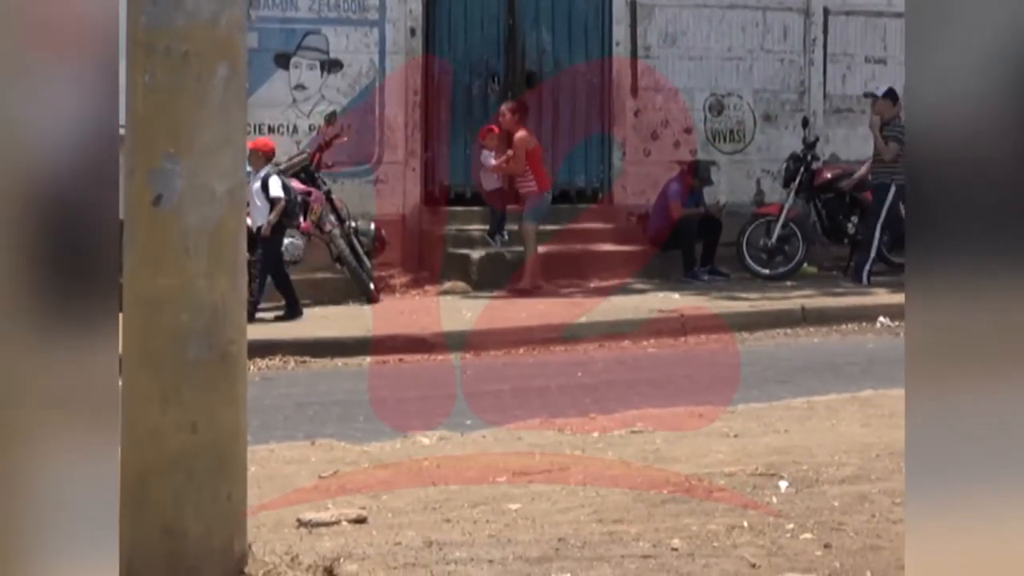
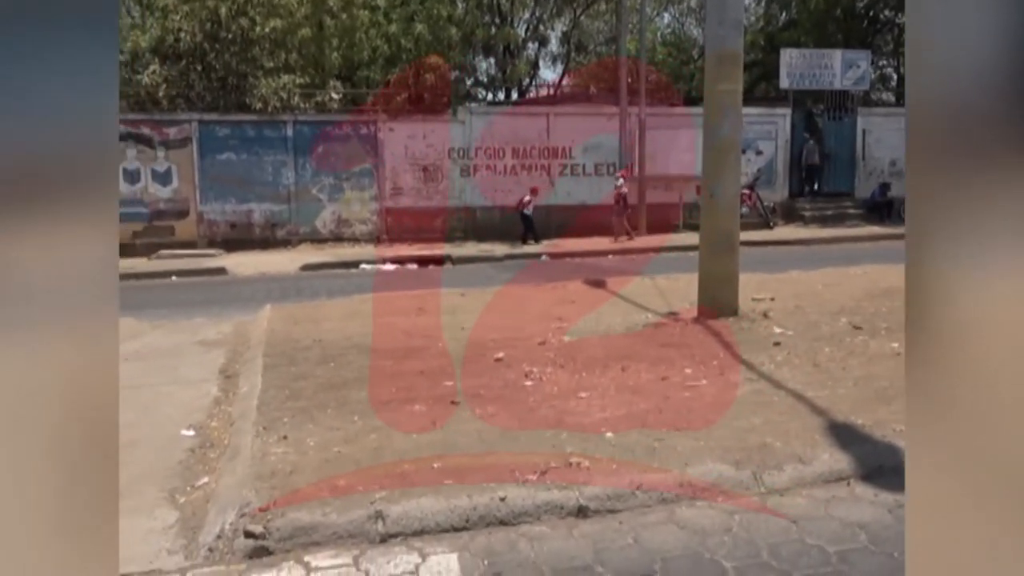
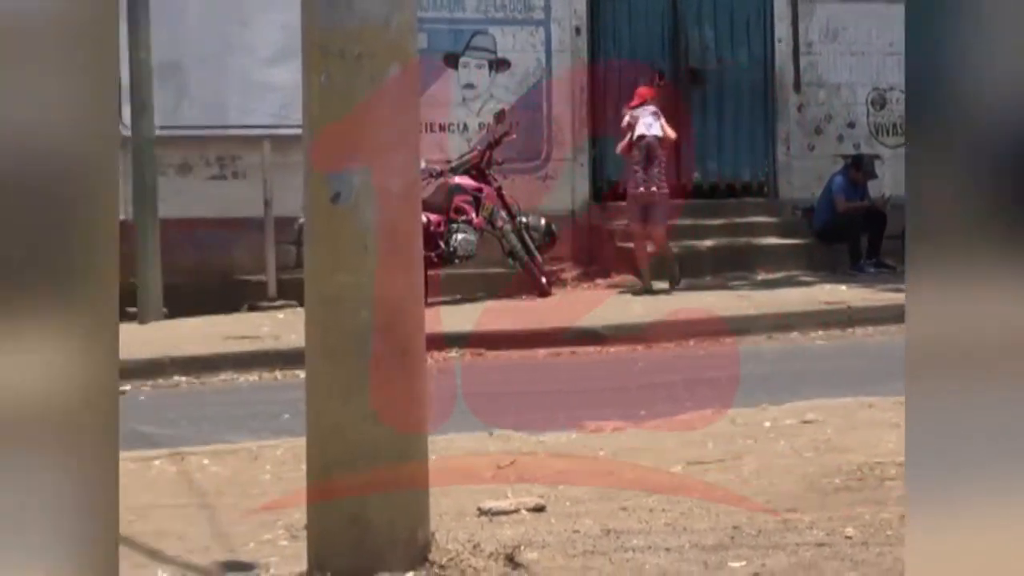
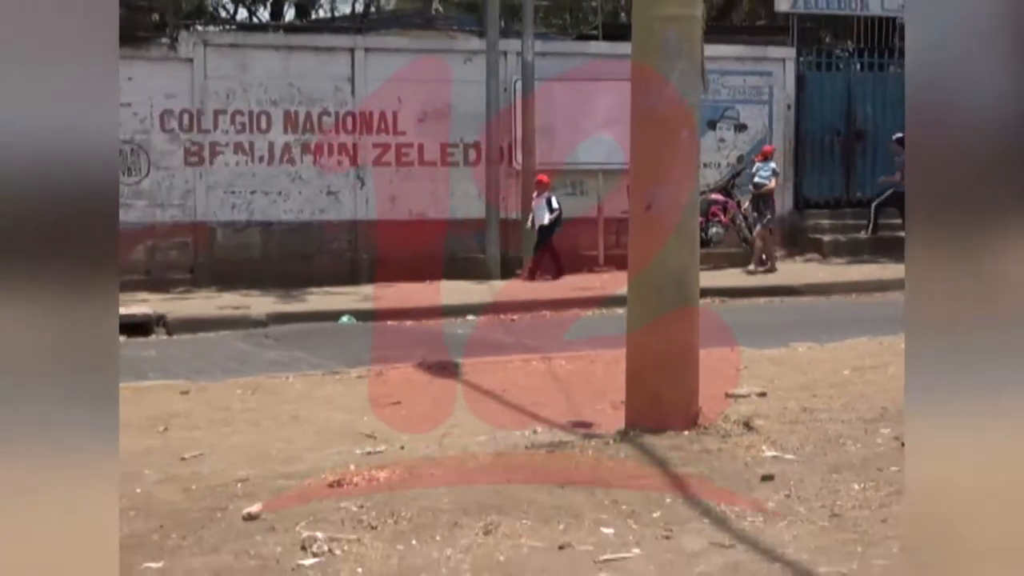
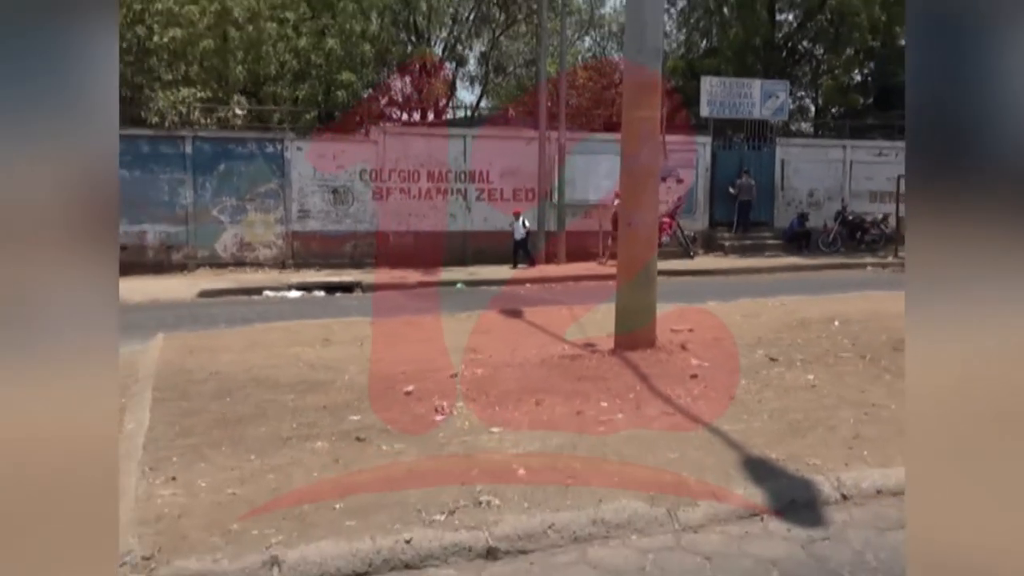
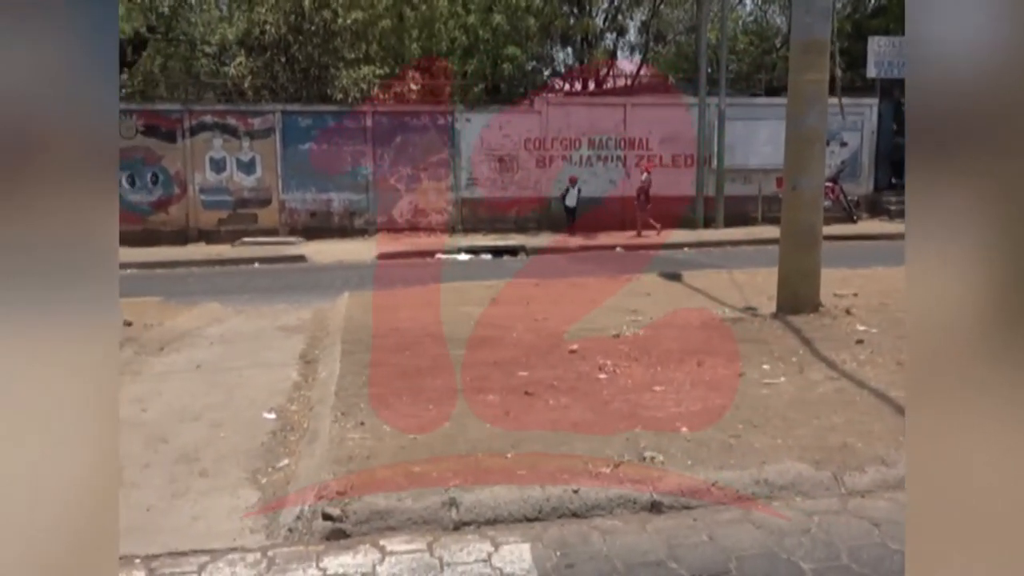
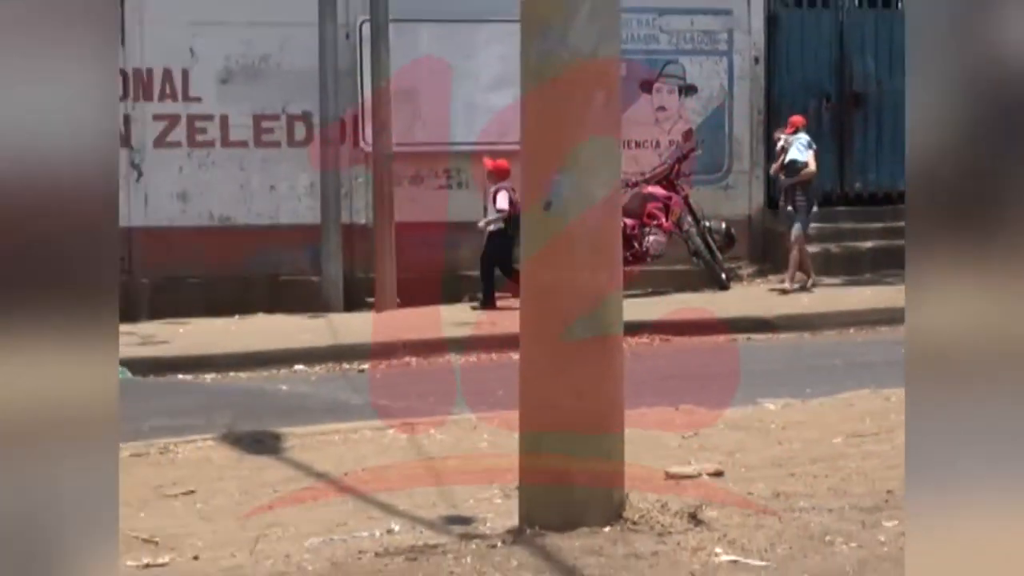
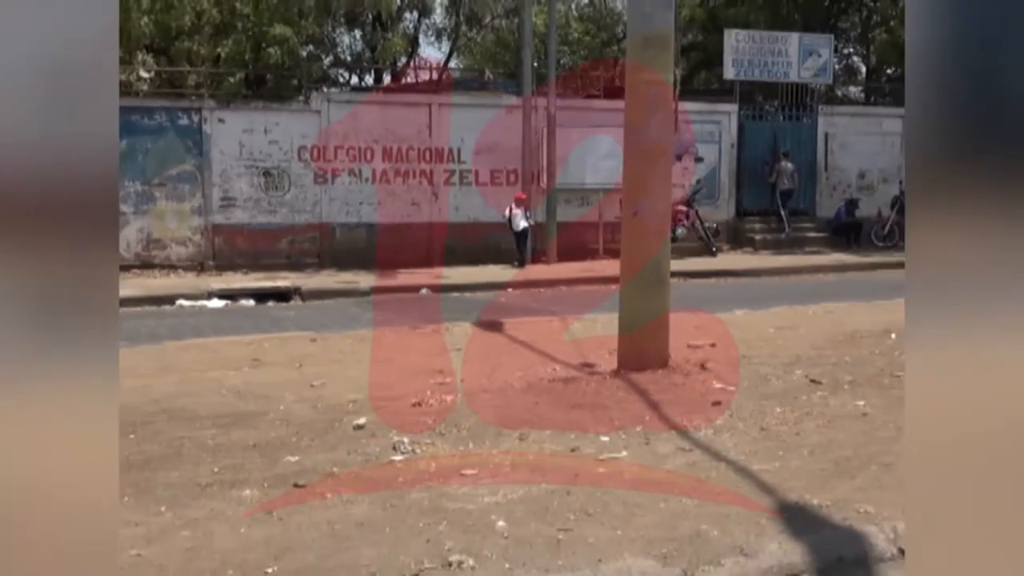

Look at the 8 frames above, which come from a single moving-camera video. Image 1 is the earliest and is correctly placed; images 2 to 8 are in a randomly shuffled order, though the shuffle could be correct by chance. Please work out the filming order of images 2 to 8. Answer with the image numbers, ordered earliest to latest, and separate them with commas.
3, 7, 4, 8, 5, 2, 6
